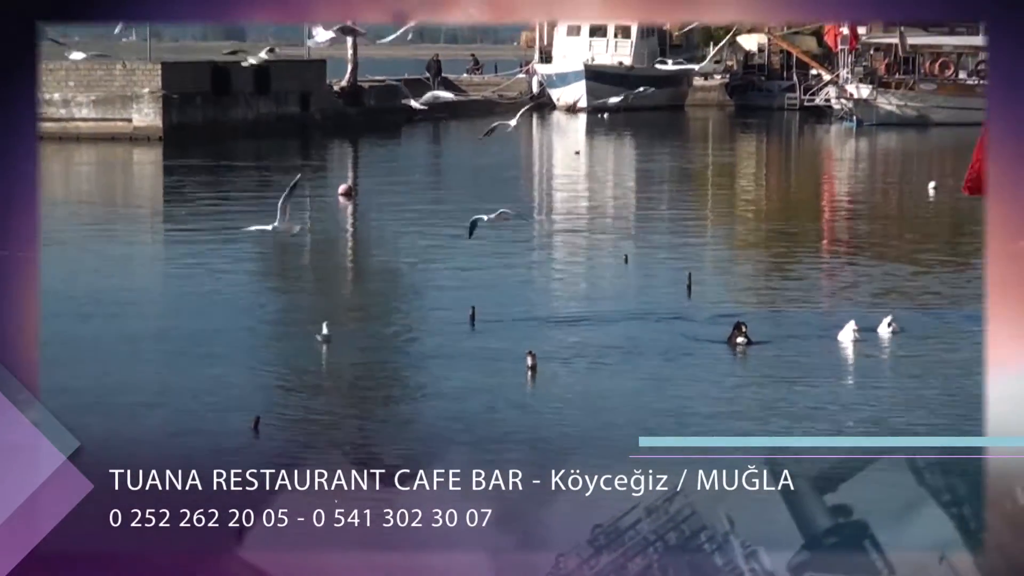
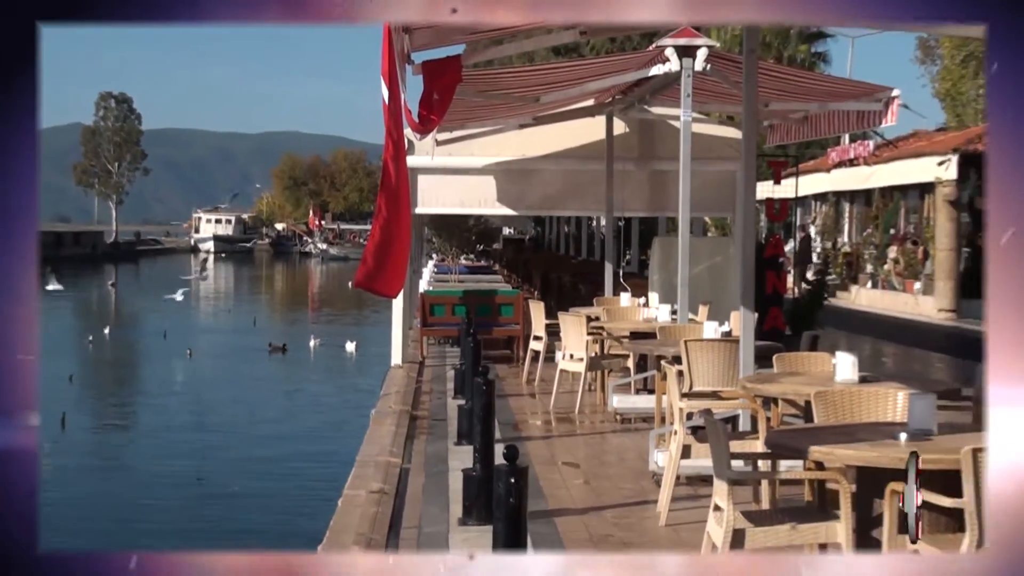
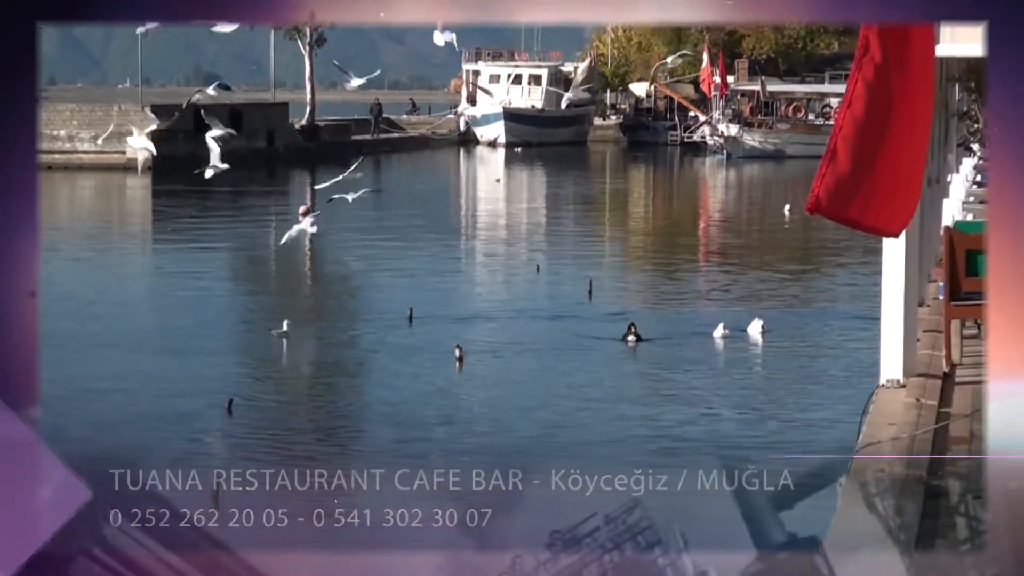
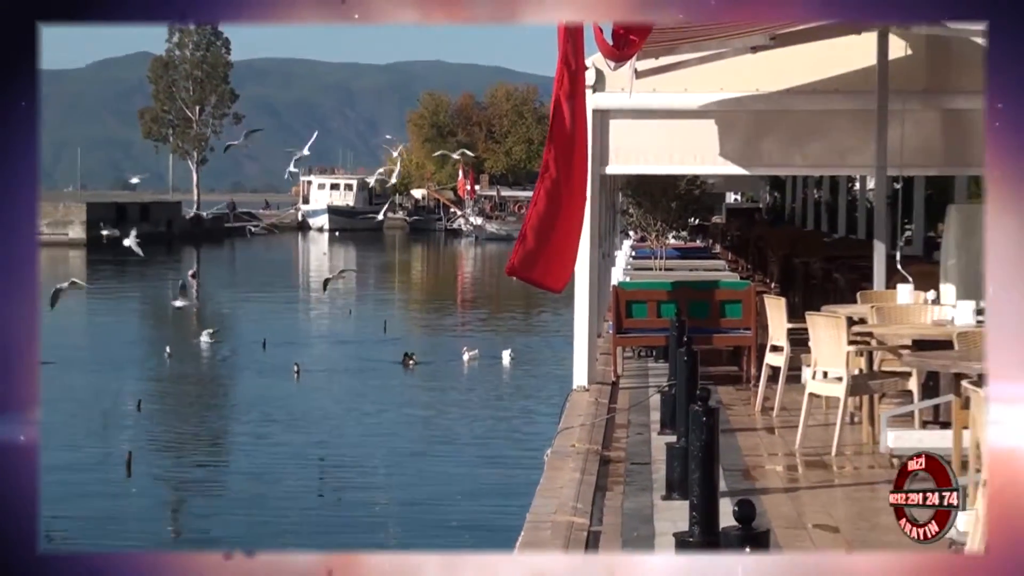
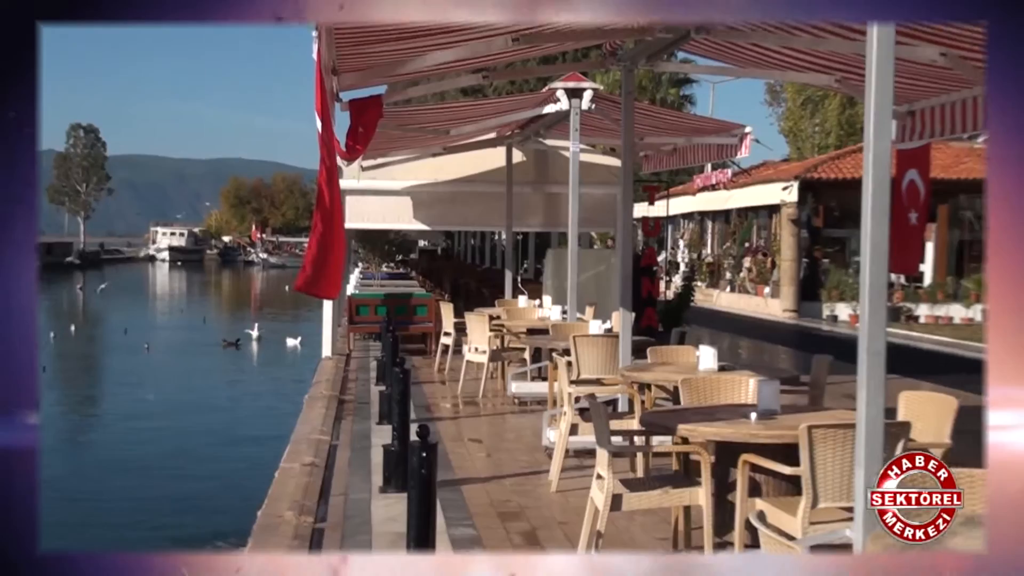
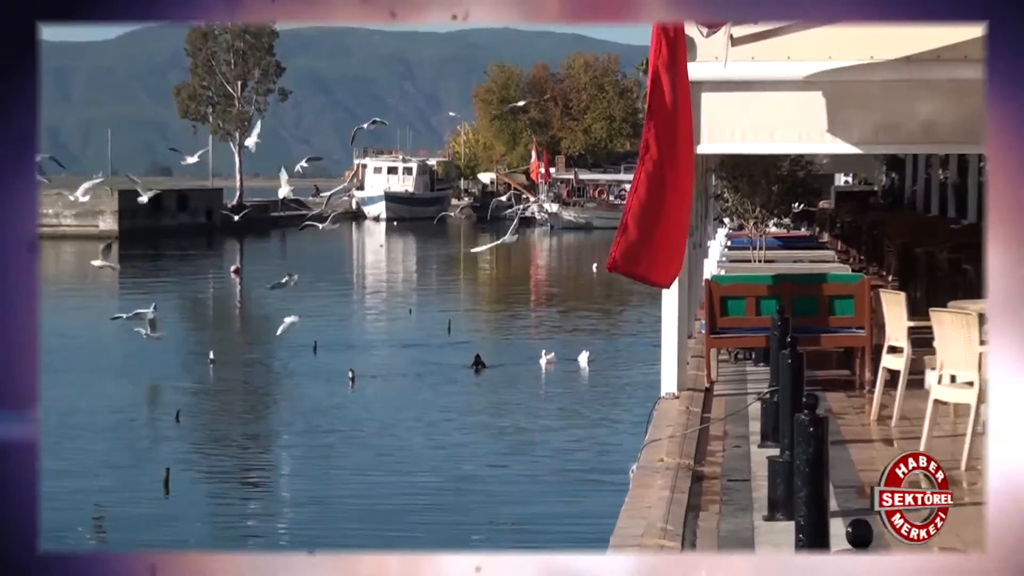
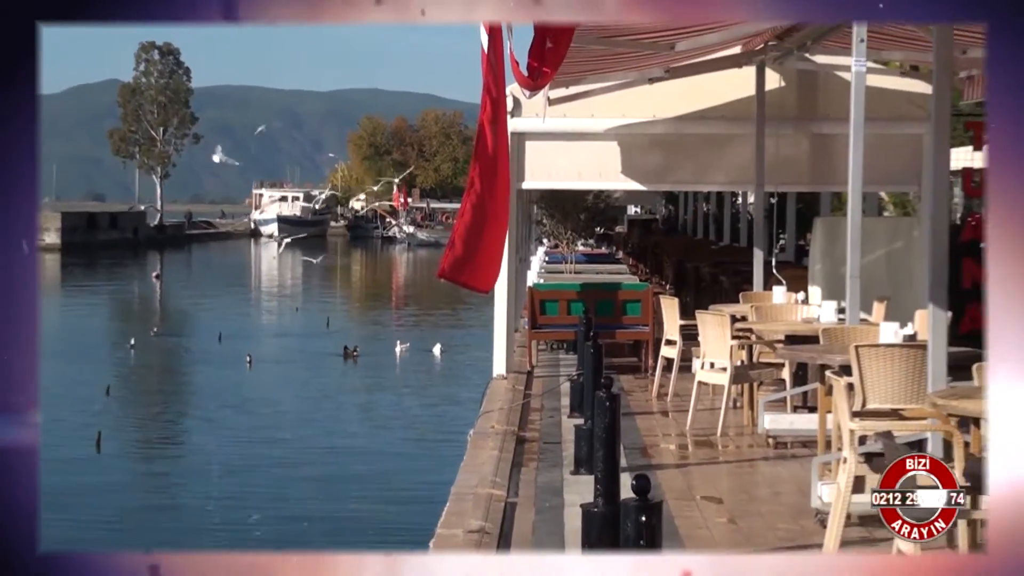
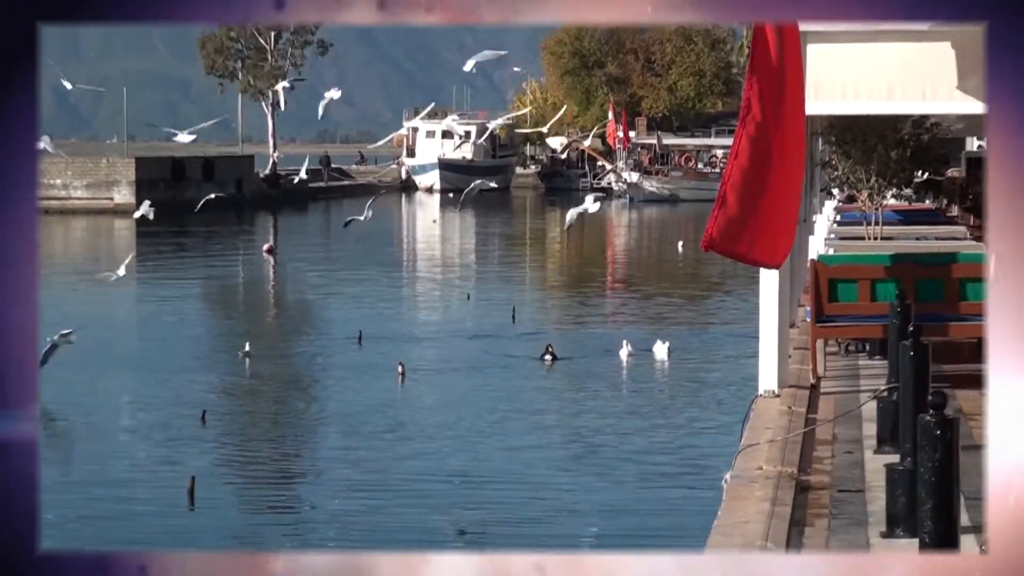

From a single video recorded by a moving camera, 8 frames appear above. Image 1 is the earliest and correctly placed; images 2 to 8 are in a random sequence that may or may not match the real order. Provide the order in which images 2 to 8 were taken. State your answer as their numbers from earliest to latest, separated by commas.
3, 8, 6, 4, 7, 2, 5
